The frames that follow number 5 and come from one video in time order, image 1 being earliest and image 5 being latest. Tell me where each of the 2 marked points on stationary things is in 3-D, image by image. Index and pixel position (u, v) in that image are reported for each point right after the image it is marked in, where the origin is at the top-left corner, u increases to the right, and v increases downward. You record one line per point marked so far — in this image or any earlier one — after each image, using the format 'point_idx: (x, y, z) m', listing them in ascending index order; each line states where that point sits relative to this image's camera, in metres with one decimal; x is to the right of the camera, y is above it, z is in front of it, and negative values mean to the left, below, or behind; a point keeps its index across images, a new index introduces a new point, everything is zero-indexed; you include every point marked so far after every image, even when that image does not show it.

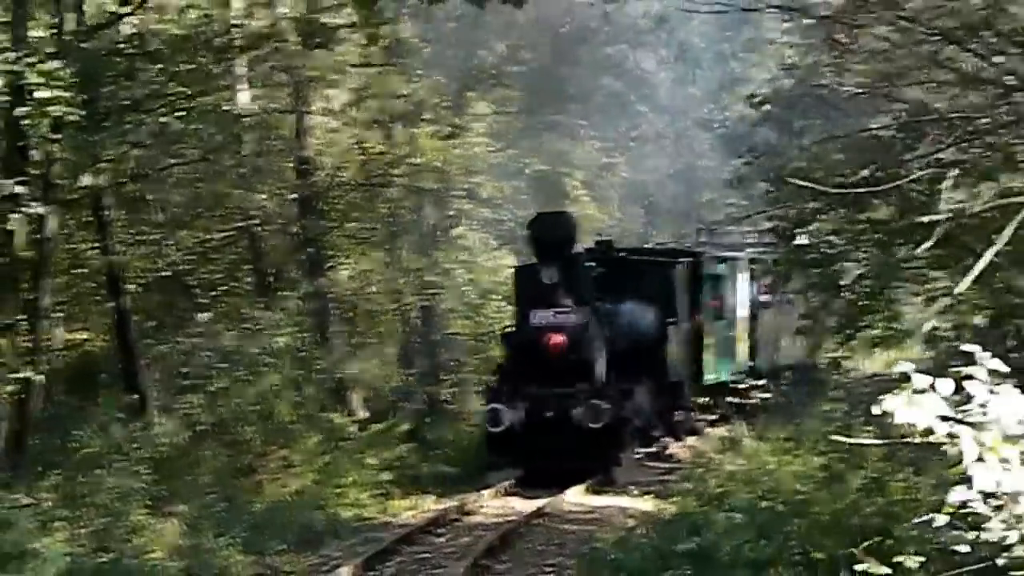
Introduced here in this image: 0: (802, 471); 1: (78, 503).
0: (+2.0, -1.3, +8.9) m
1: (-3.6, -1.8, +10.5) m
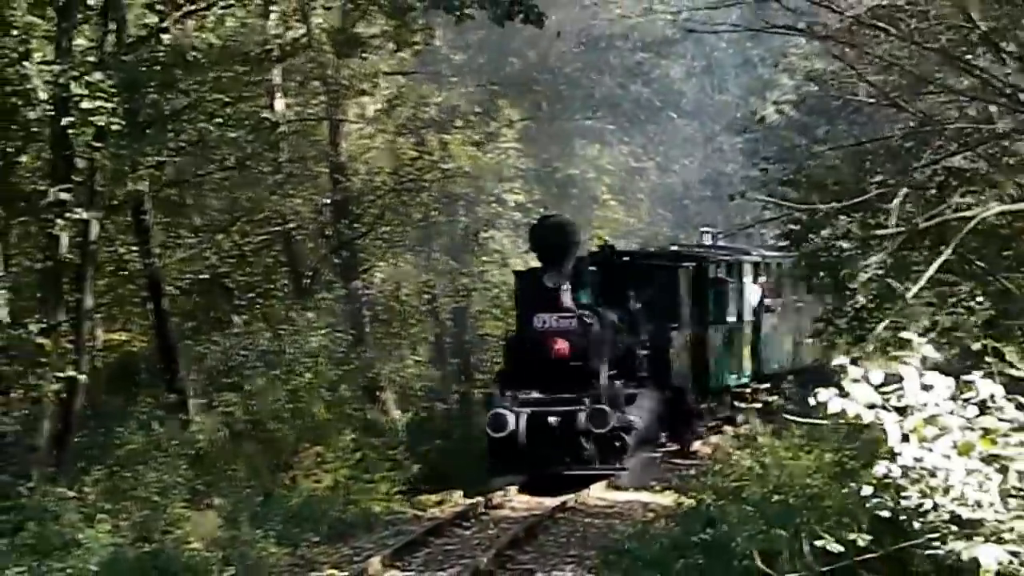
0: (+2.2, -1.3, +9.2) m
1: (-3.4, -1.8, +10.9) m
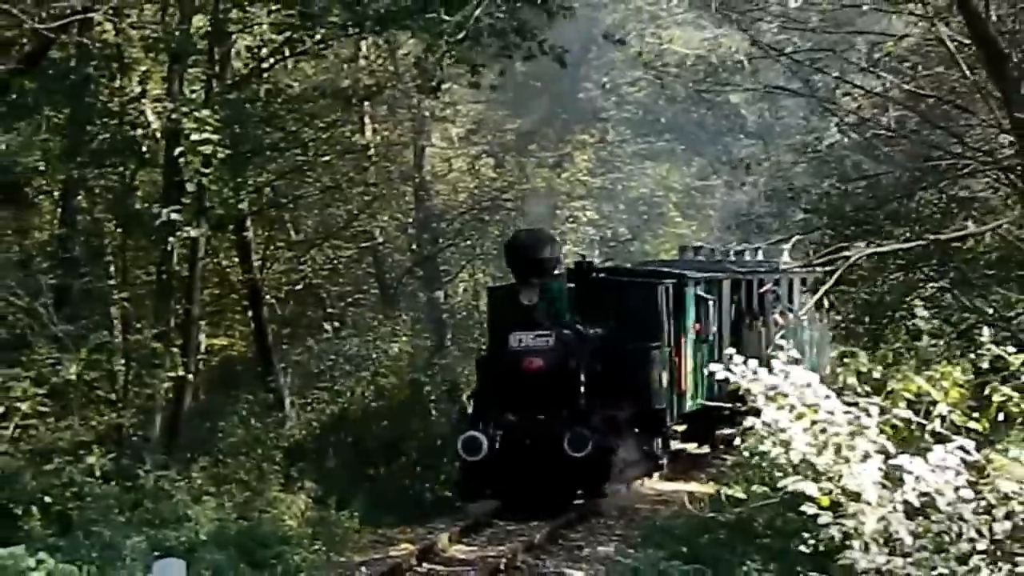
0: (+2.6, -1.4, +10.3) m
1: (-2.8, -1.9, +12.4) m
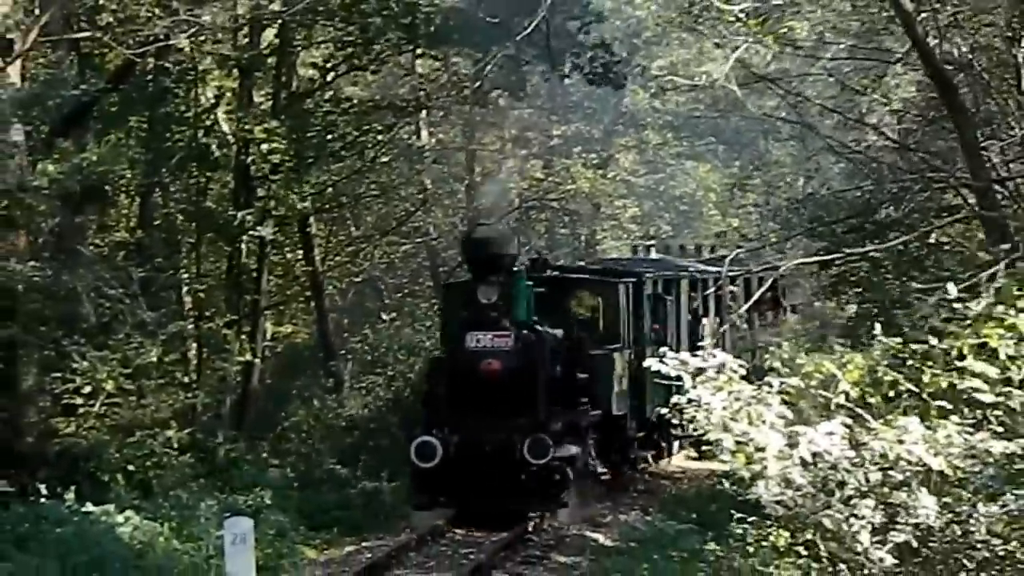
0: (+2.8, -1.4, +11.5) m
1: (-2.4, -1.8, +13.9) m
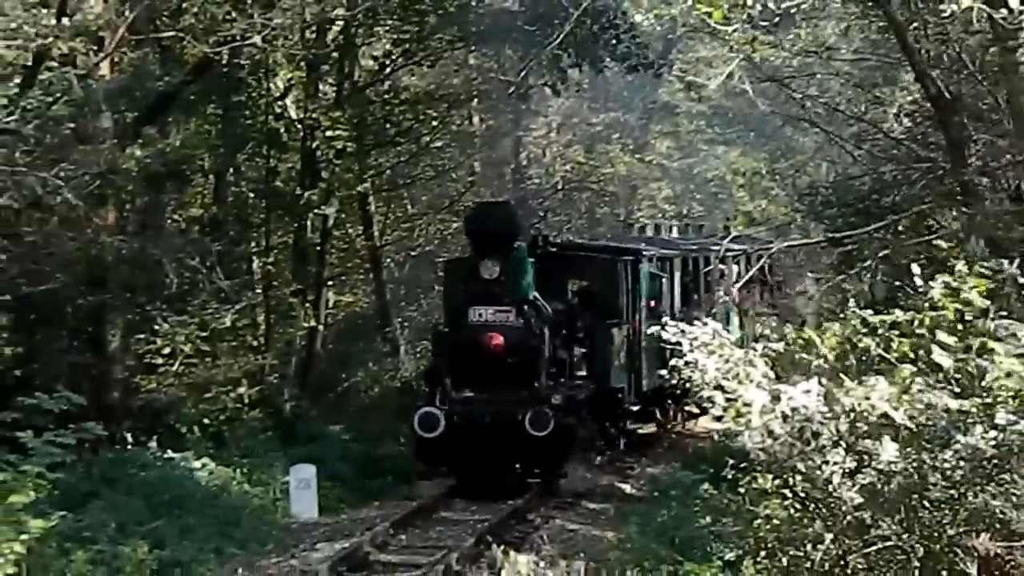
0: (+3.2, -1.2, +12.7) m
1: (-2.0, -1.5, +15.4) m
